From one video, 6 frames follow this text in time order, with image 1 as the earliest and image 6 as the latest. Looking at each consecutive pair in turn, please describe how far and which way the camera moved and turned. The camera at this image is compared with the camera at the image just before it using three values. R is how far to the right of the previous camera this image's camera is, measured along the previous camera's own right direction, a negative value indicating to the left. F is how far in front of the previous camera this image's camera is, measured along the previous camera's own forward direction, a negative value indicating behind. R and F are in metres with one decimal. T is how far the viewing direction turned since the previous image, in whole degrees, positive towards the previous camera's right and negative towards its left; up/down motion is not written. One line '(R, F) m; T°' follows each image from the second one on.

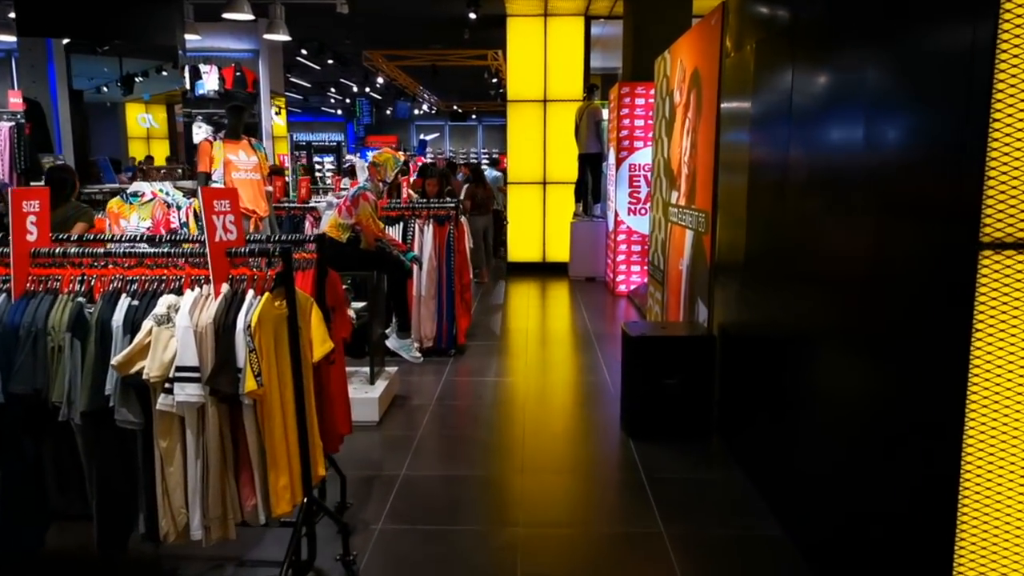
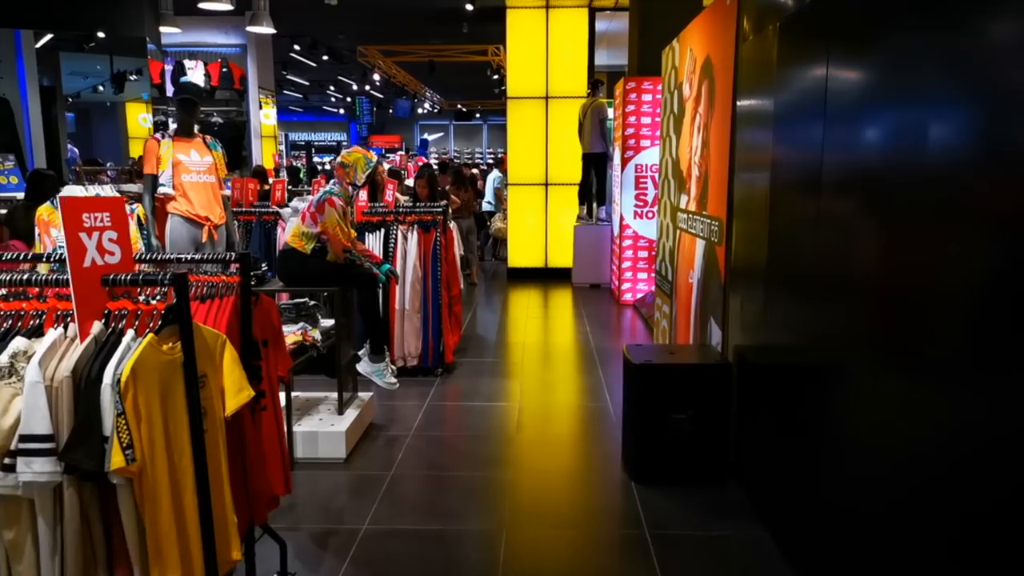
(+0.1, +0.5) m; -1°
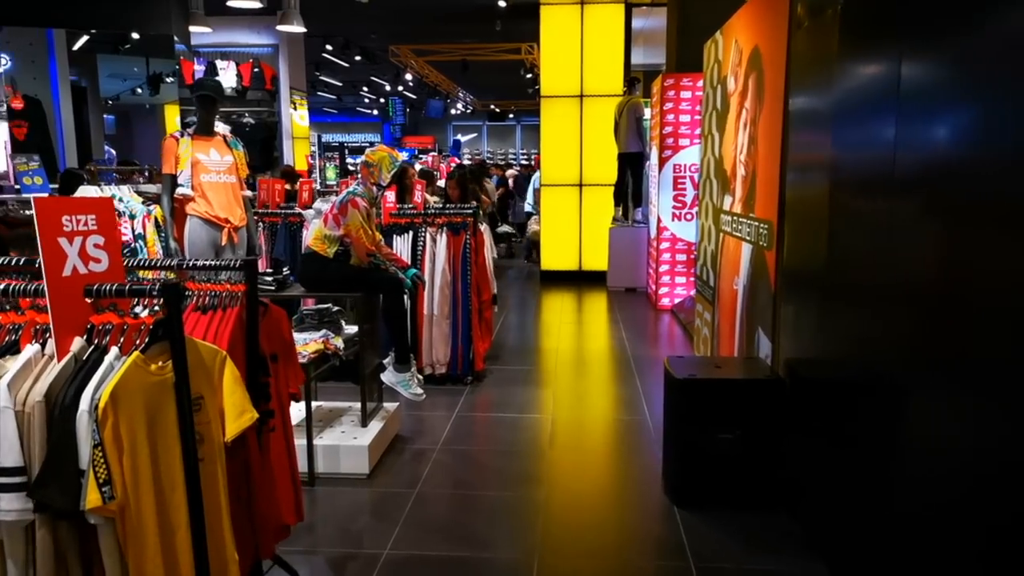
(0.0, +0.2) m; -2°
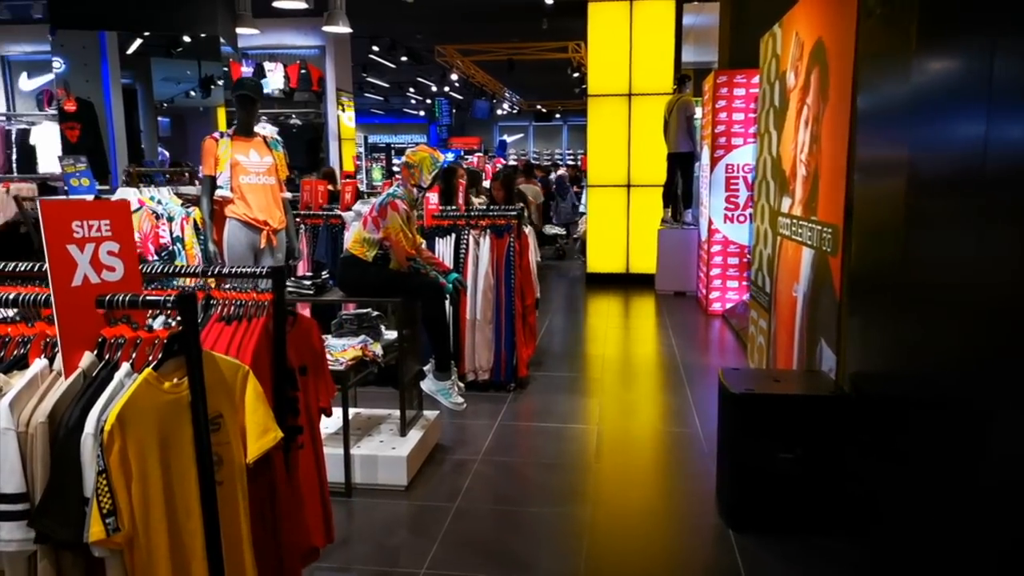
(0.0, +0.2) m; -3°
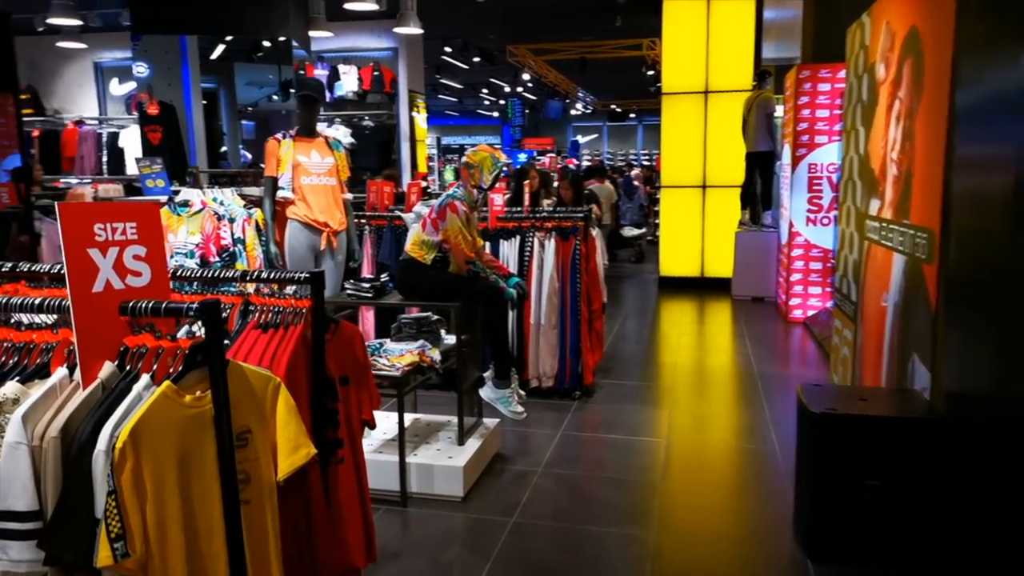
(0.0, +0.1) m; -6°
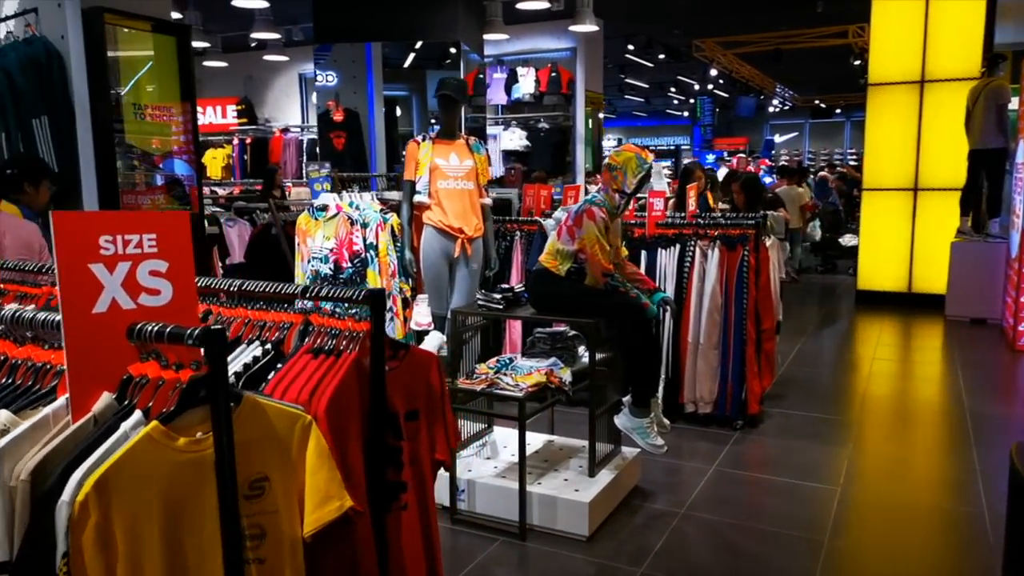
(+0.2, +0.3) m; -14°
